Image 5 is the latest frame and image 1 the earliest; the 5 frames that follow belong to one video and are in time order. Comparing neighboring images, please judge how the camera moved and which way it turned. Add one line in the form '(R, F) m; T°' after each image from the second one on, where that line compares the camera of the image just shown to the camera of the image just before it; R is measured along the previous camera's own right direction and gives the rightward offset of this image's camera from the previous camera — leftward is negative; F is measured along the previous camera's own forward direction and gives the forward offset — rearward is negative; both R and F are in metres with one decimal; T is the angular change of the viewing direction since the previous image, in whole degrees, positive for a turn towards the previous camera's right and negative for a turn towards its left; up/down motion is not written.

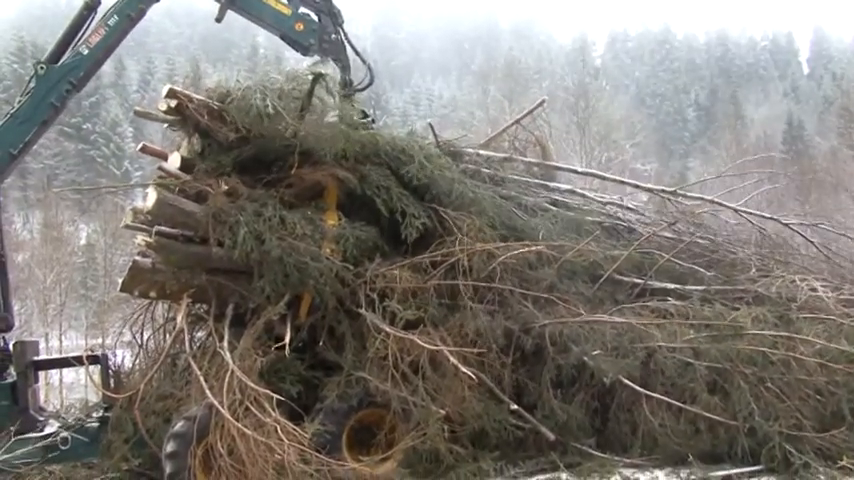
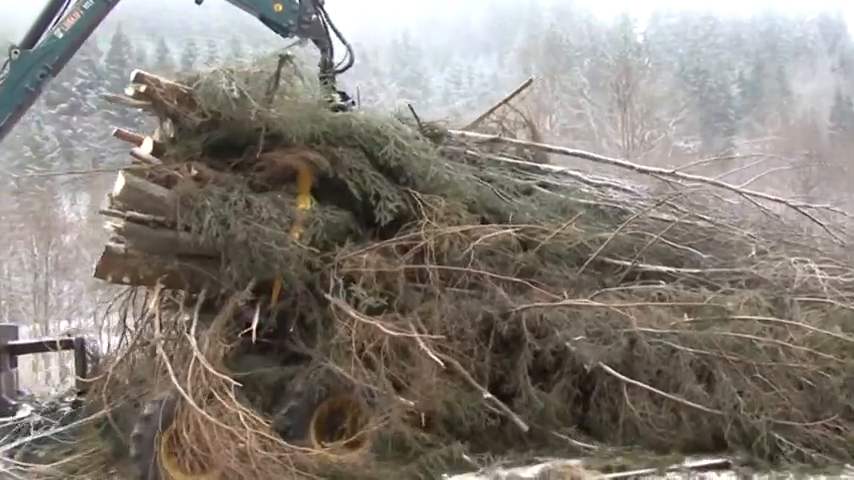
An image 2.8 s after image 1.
(+0.4, +0.1) m; -3°
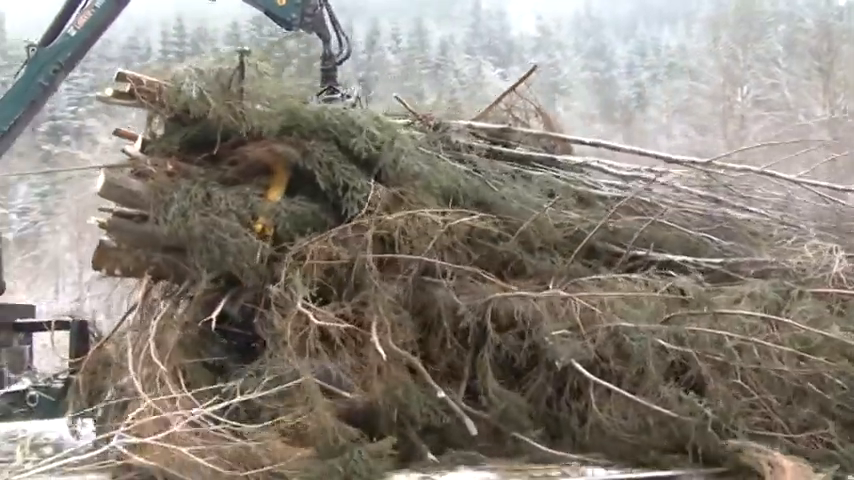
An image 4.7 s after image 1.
(+1.2, +0.2) m; -12°
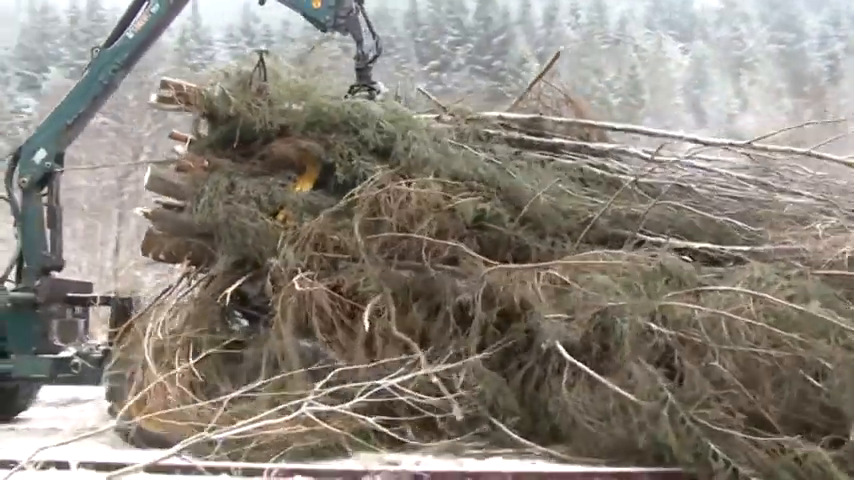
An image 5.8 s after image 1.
(+0.8, -0.1) m; -9°
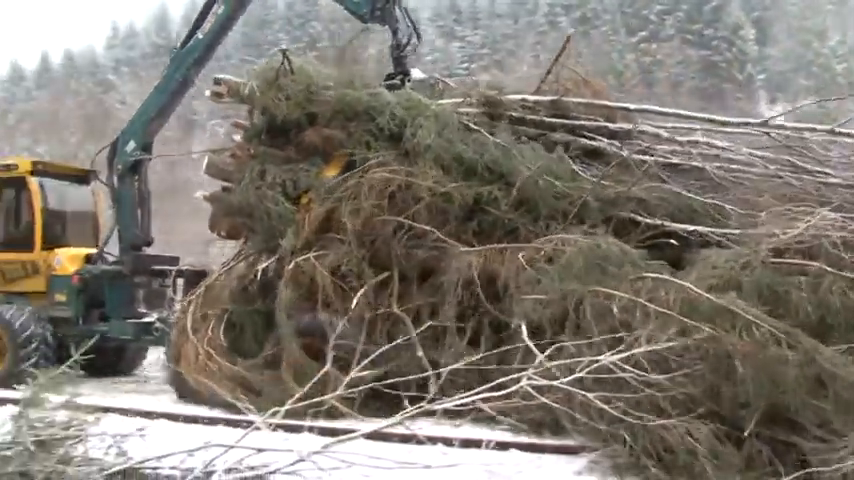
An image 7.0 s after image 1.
(+1.2, -0.1) m; -14°
